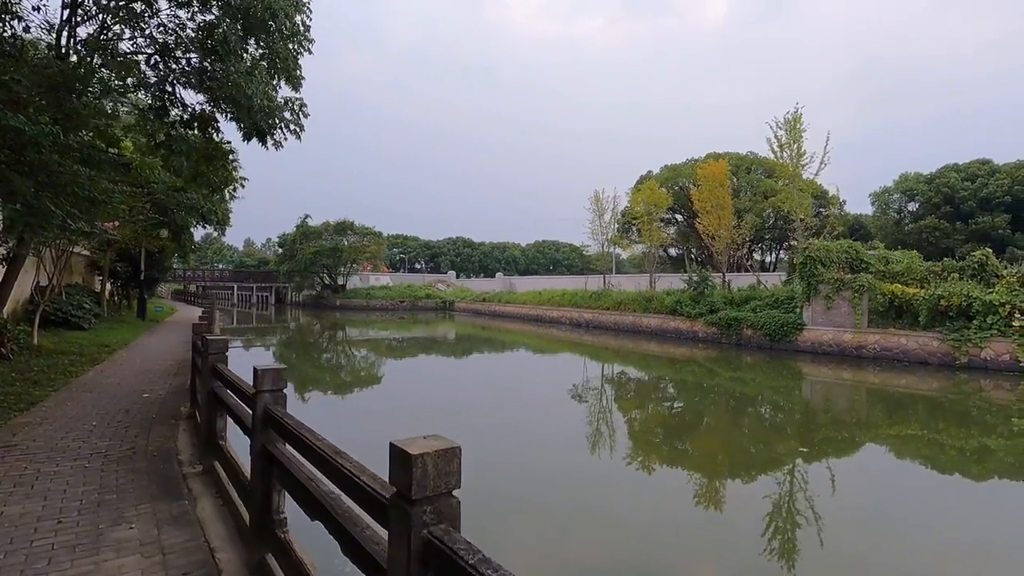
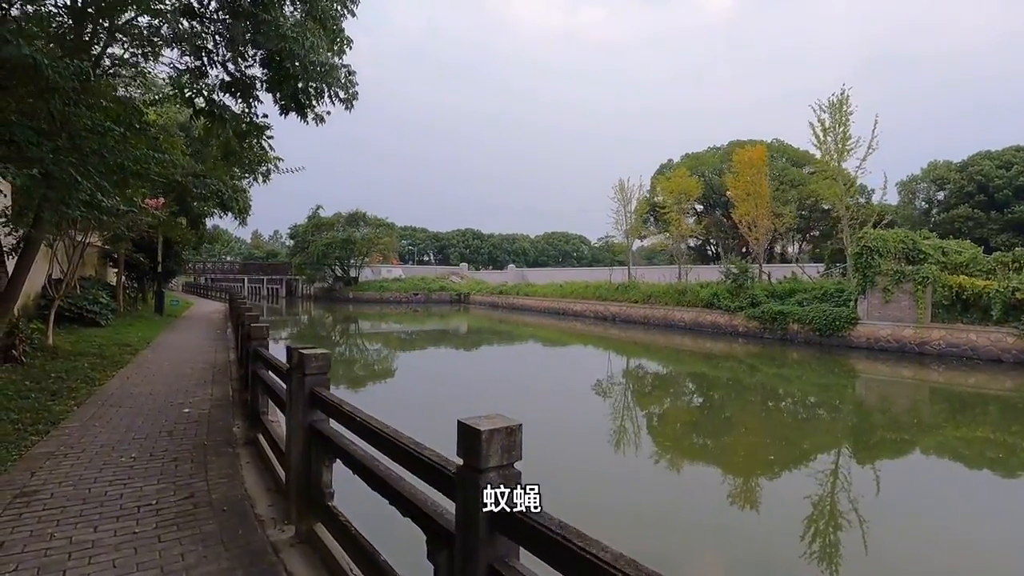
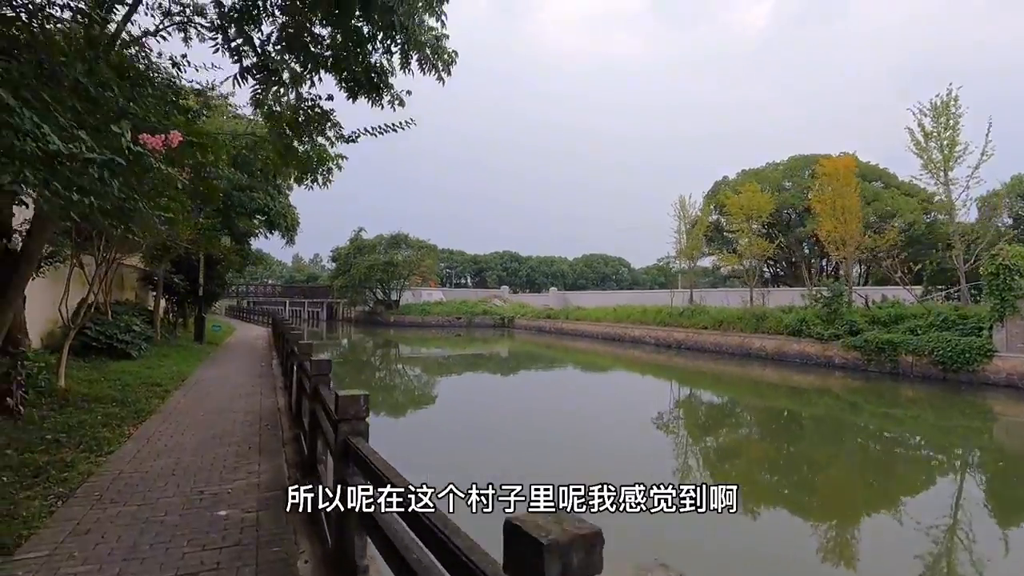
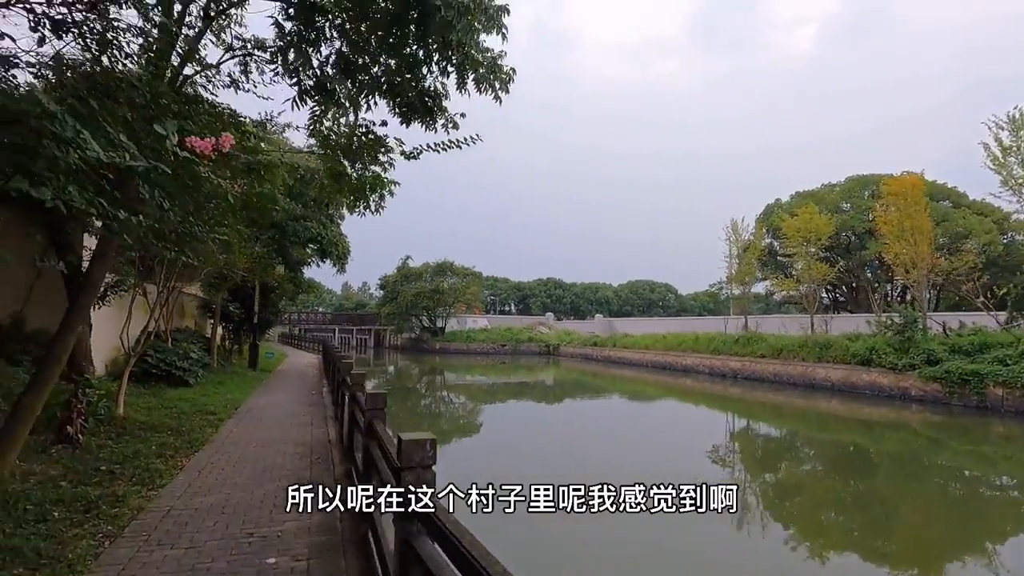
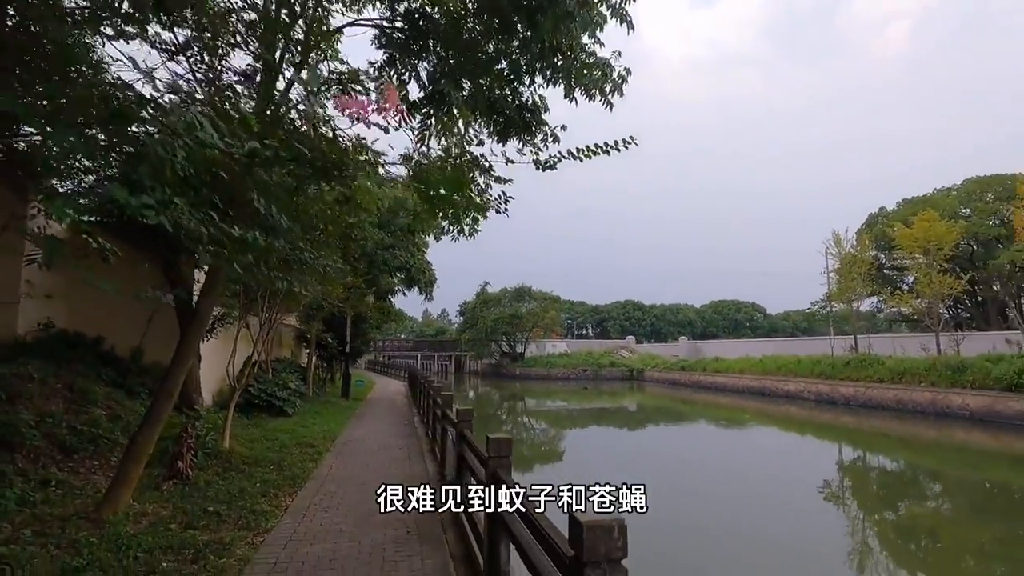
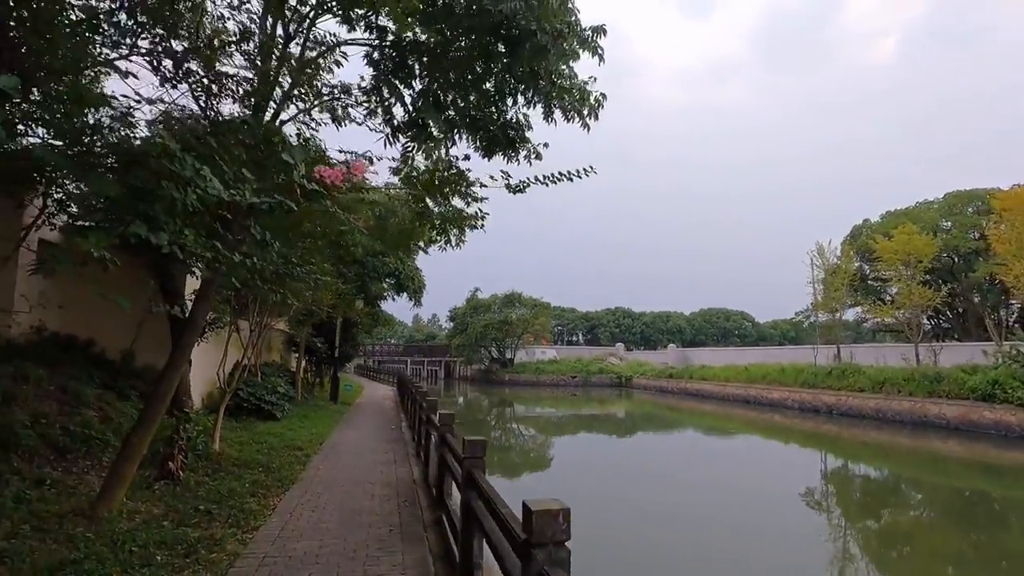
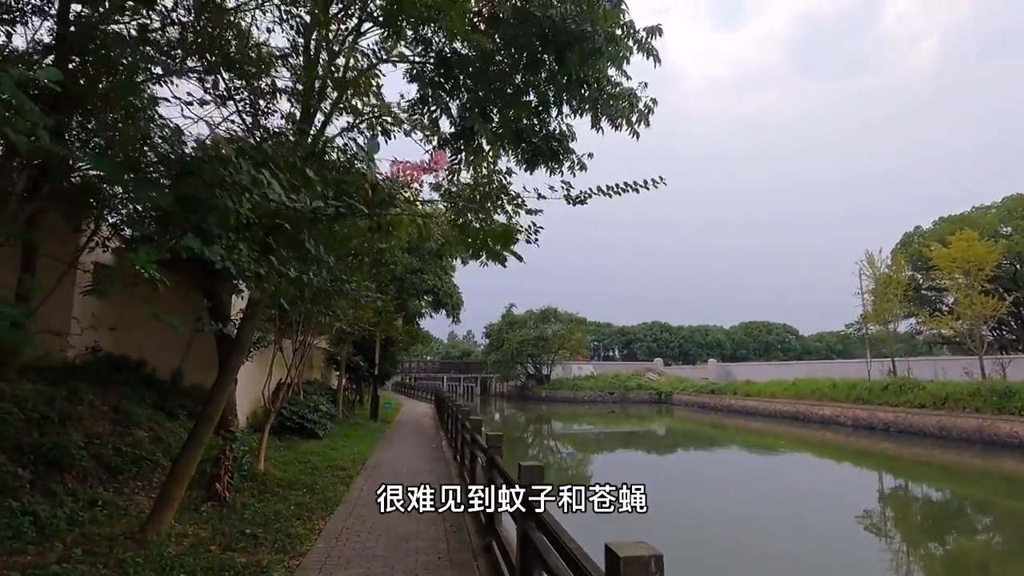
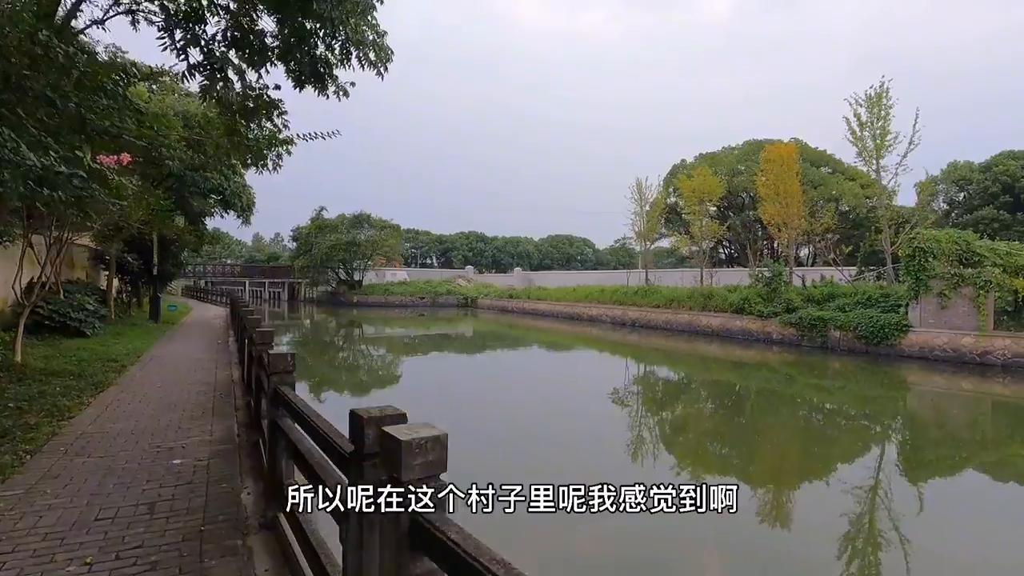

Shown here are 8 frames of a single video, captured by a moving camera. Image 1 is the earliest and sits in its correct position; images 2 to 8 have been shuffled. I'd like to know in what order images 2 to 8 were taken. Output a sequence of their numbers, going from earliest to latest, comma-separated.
2, 8, 3, 4, 6, 7, 5
